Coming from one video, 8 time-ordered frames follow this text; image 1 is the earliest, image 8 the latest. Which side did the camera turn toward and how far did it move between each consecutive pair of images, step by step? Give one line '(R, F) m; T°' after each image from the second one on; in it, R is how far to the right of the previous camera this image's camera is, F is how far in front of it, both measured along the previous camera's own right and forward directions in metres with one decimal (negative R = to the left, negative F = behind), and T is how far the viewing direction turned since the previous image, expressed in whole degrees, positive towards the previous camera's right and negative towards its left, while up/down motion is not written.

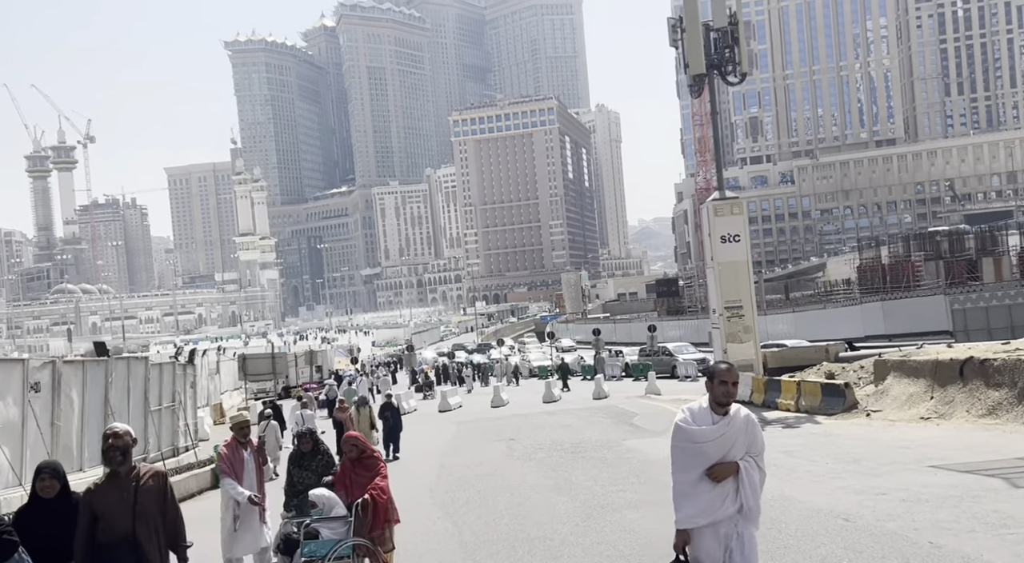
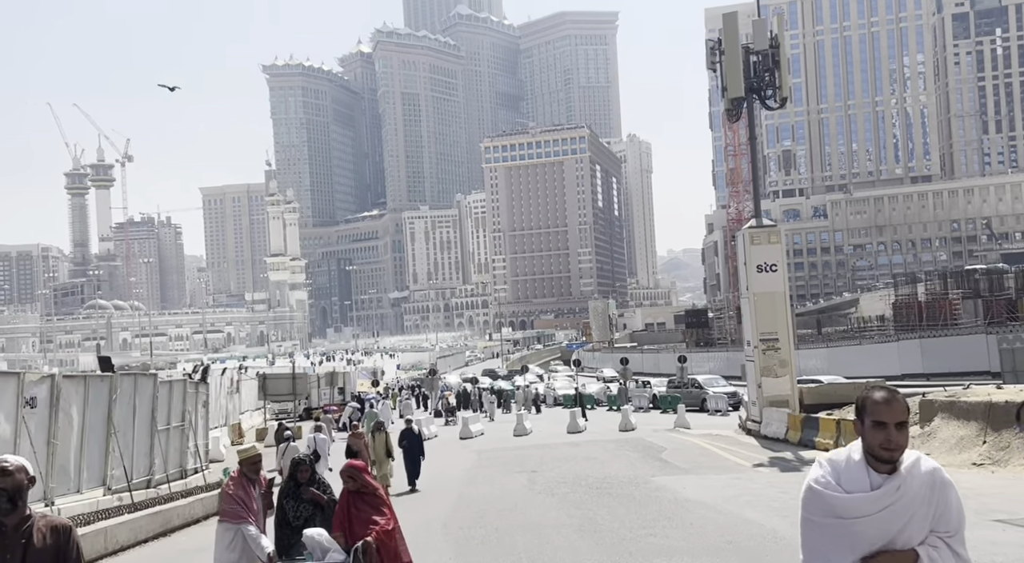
(0.0, +1.0) m; -2°
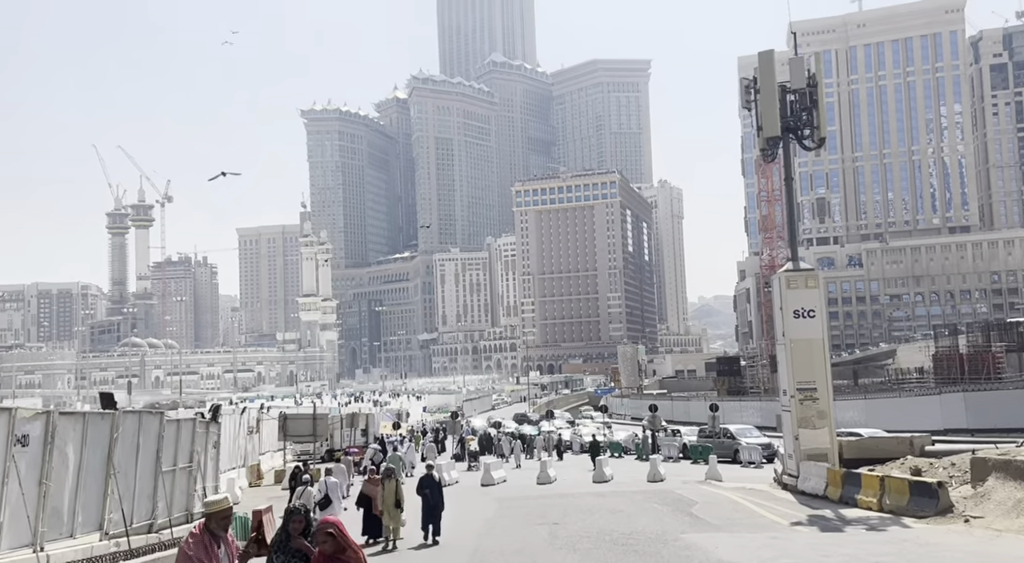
(+0.1, +1.0) m; -2°
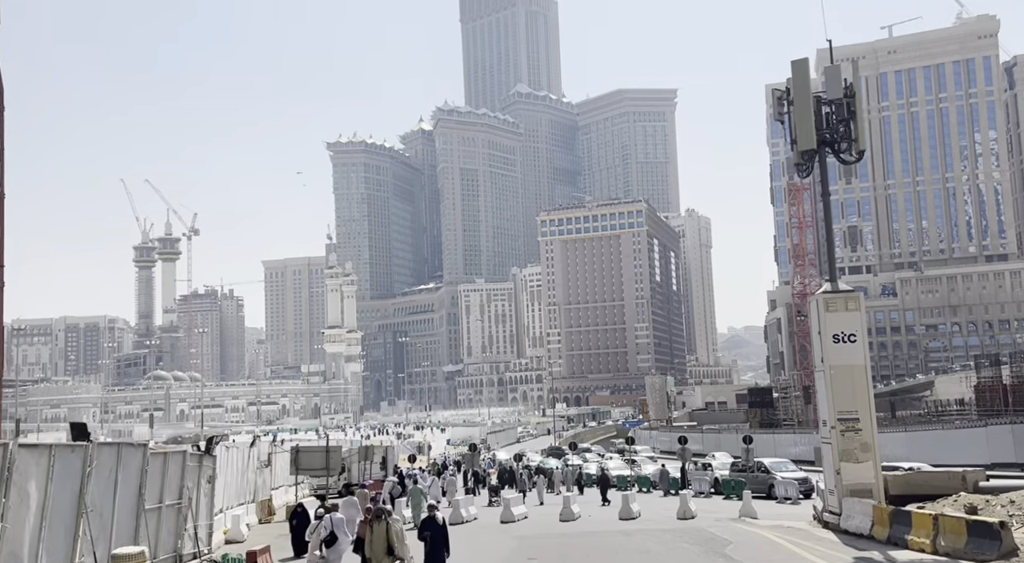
(+0.2, +1.7) m; -2°
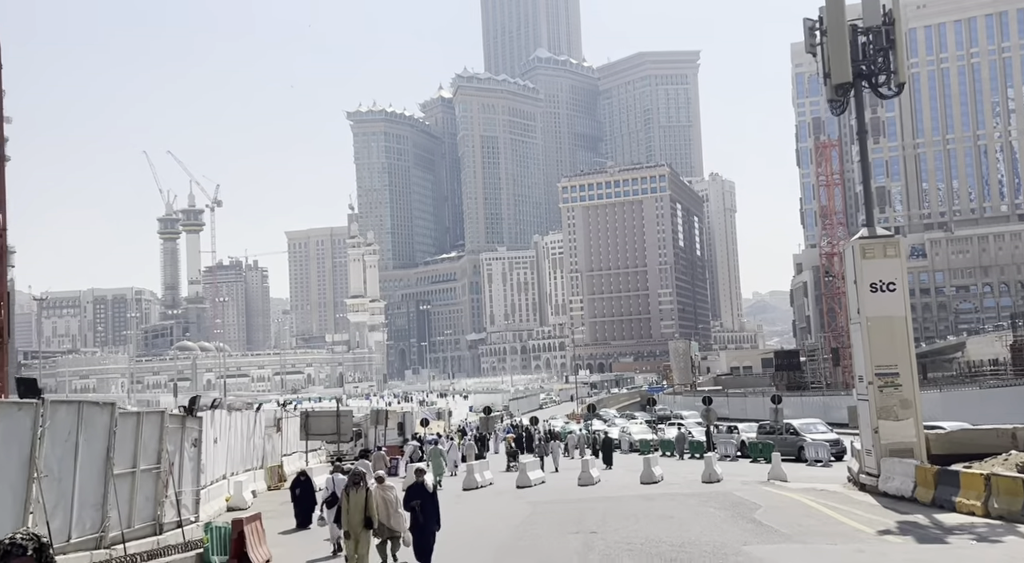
(+0.3, +1.8) m; -1°
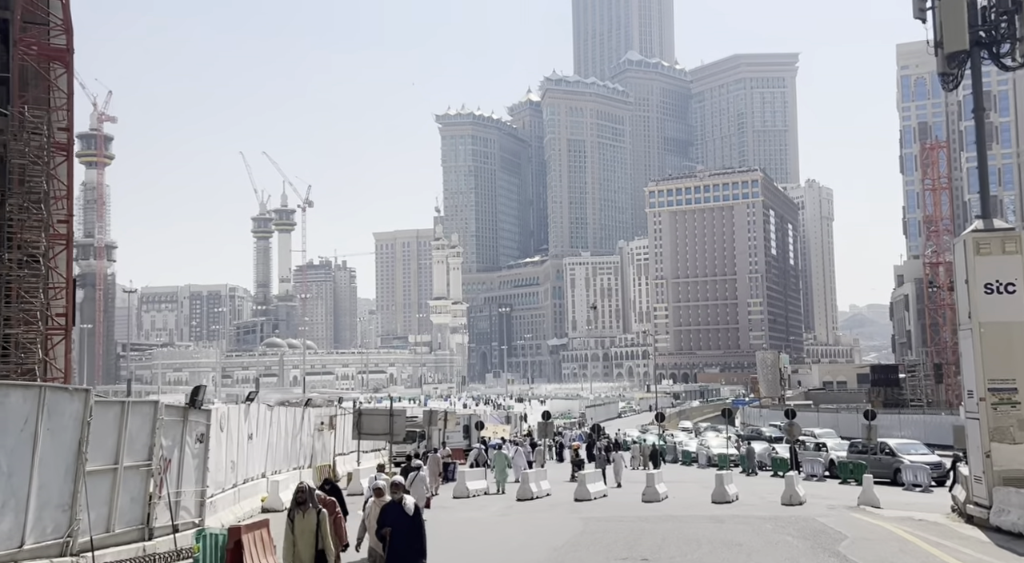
(+0.7, +2.6) m; -5°
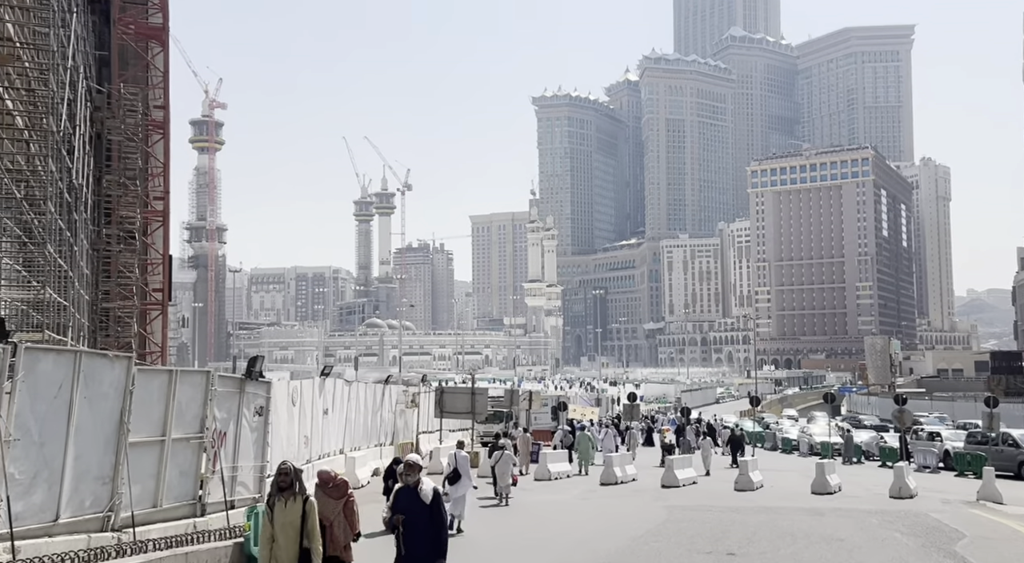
(+0.3, +1.4) m; -6°
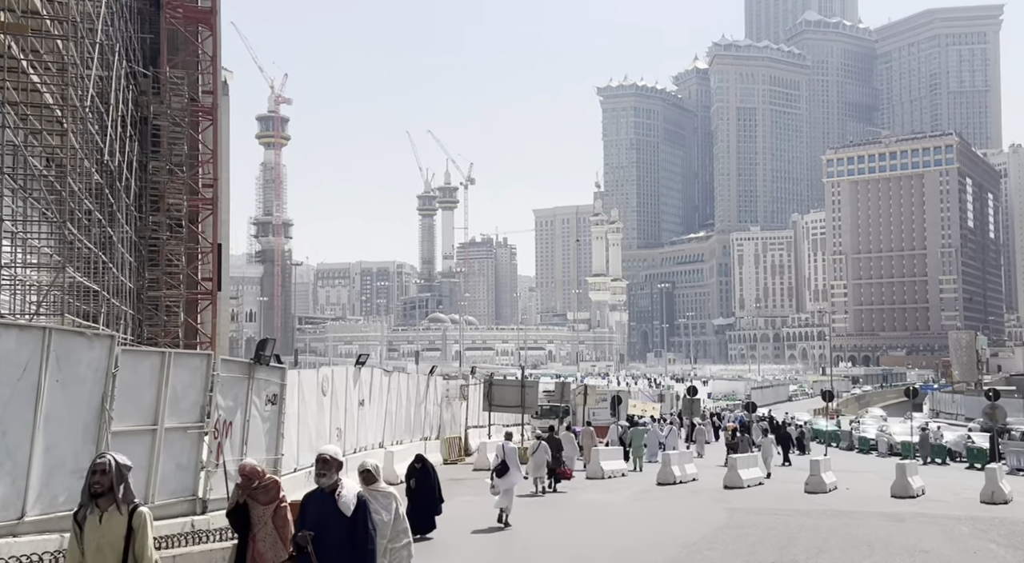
(+0.4, +1.8) m; -4°
